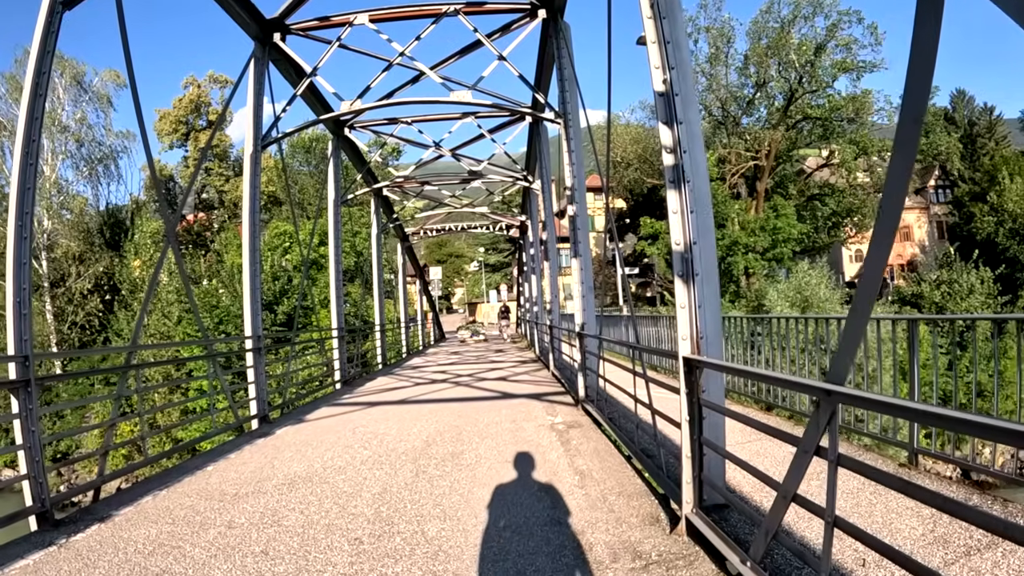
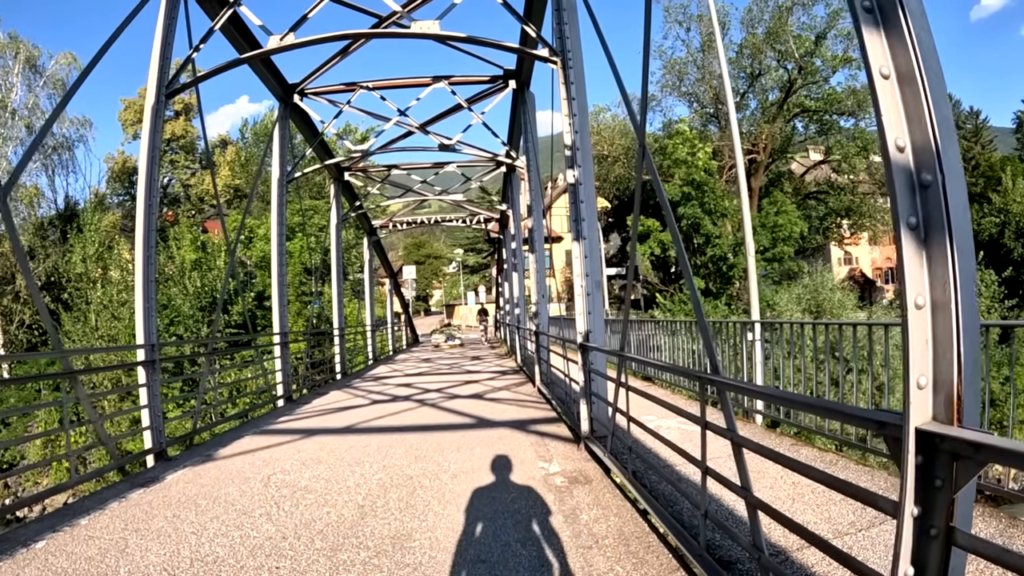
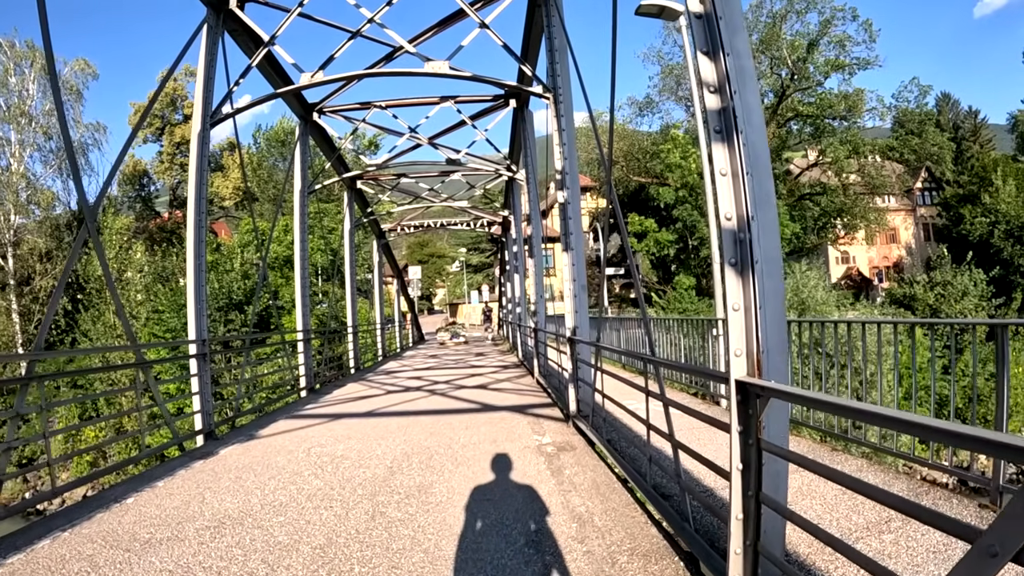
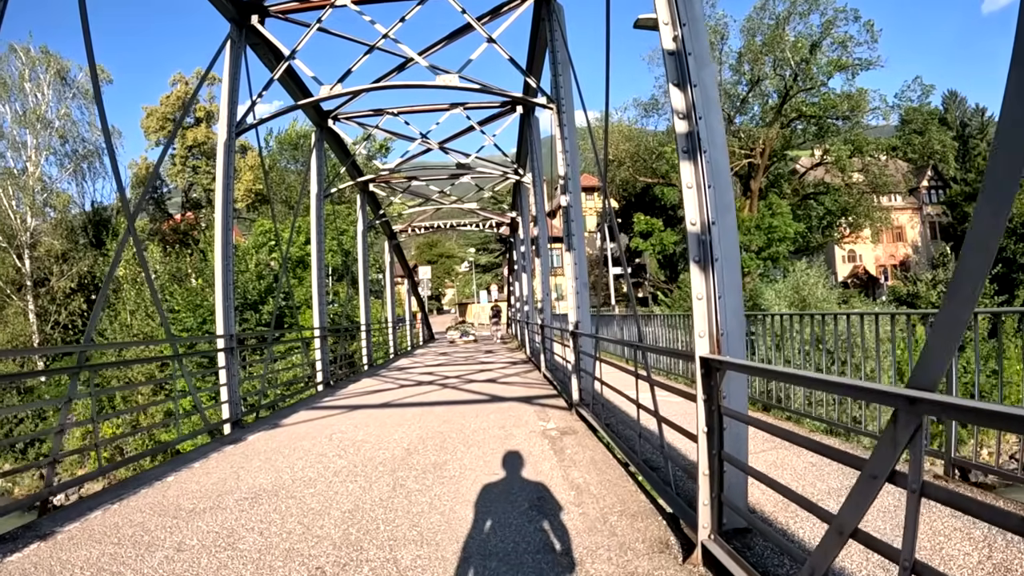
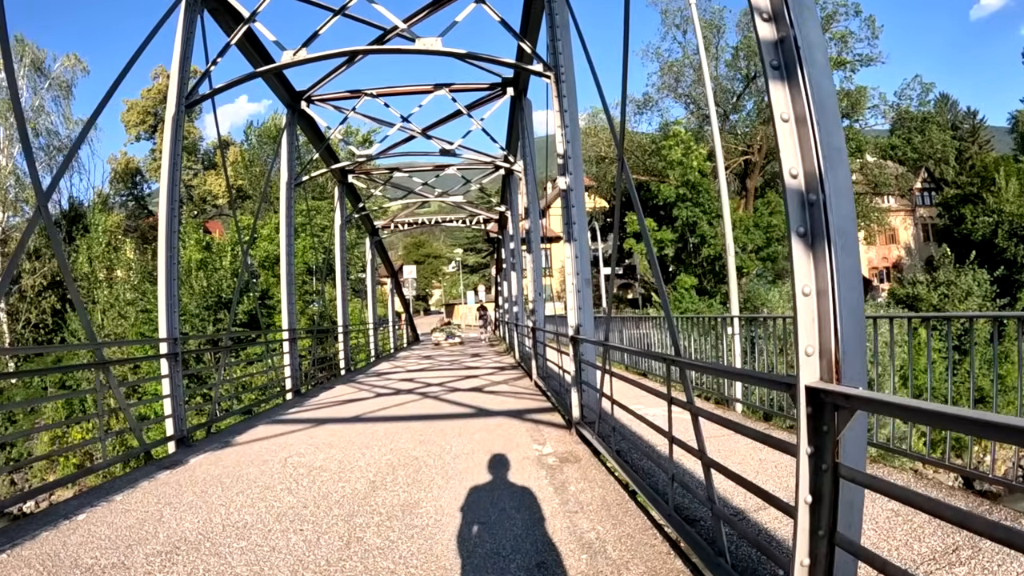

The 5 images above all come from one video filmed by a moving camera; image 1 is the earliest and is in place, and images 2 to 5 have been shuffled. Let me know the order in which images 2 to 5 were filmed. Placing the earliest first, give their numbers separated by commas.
4, 3, 5, 2
